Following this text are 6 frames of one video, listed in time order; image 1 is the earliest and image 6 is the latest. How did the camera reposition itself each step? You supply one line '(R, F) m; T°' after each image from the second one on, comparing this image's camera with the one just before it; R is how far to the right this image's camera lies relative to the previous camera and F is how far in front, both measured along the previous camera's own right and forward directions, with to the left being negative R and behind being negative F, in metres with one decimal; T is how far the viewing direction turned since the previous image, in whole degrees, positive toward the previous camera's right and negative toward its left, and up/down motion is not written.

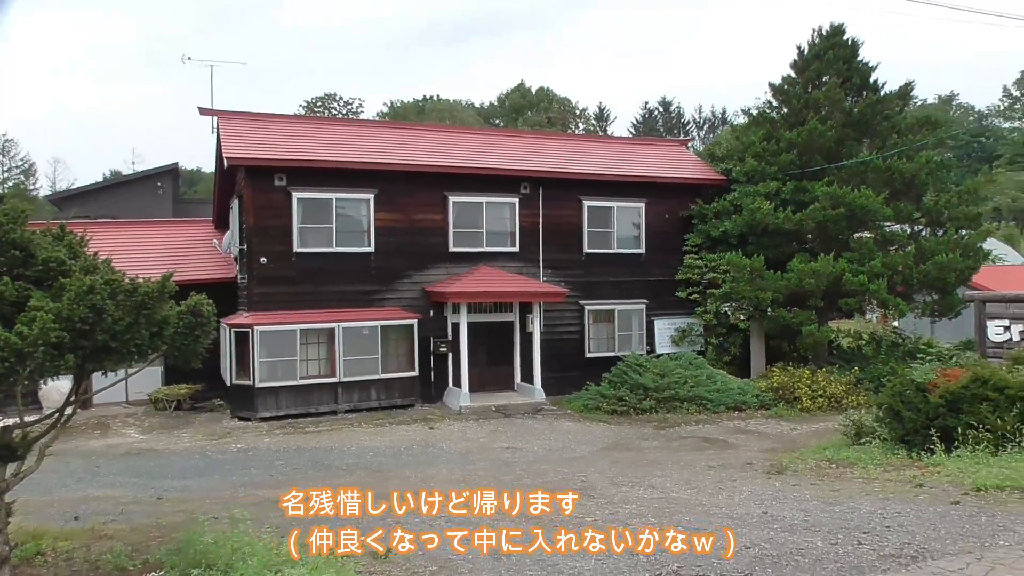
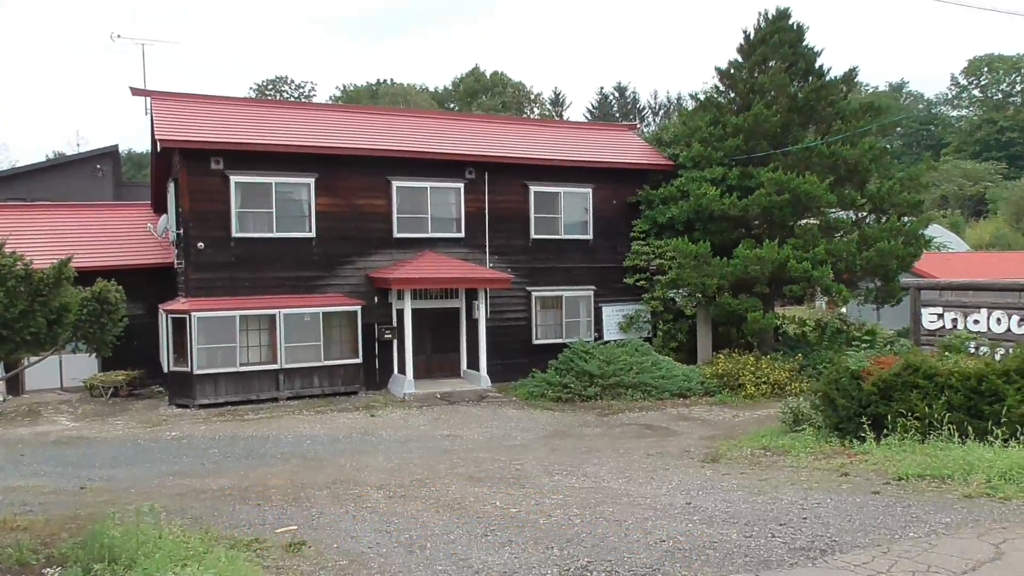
(+0.3, +0.2) m; +3°
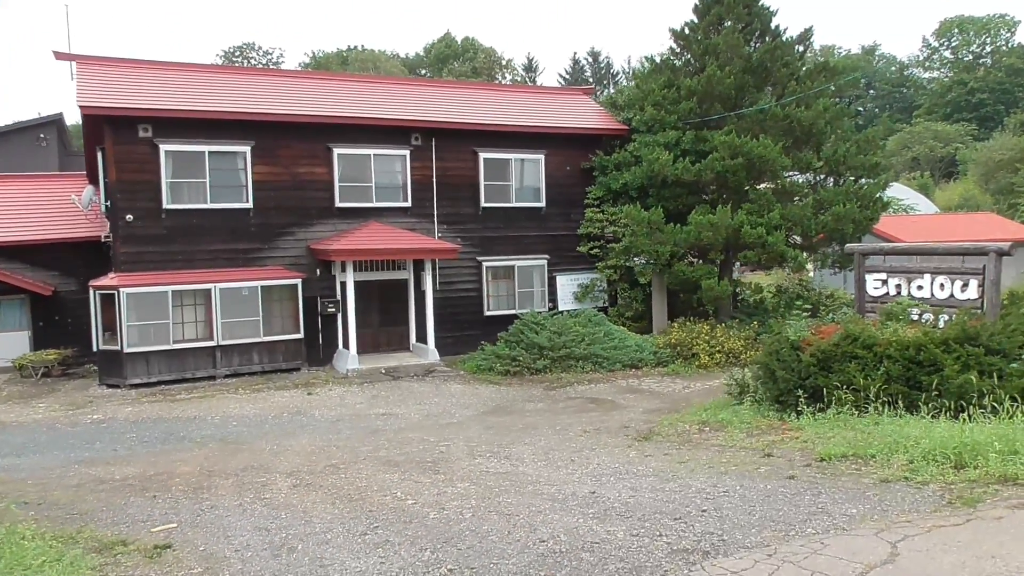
(+0.6, +0.5) m; +1°
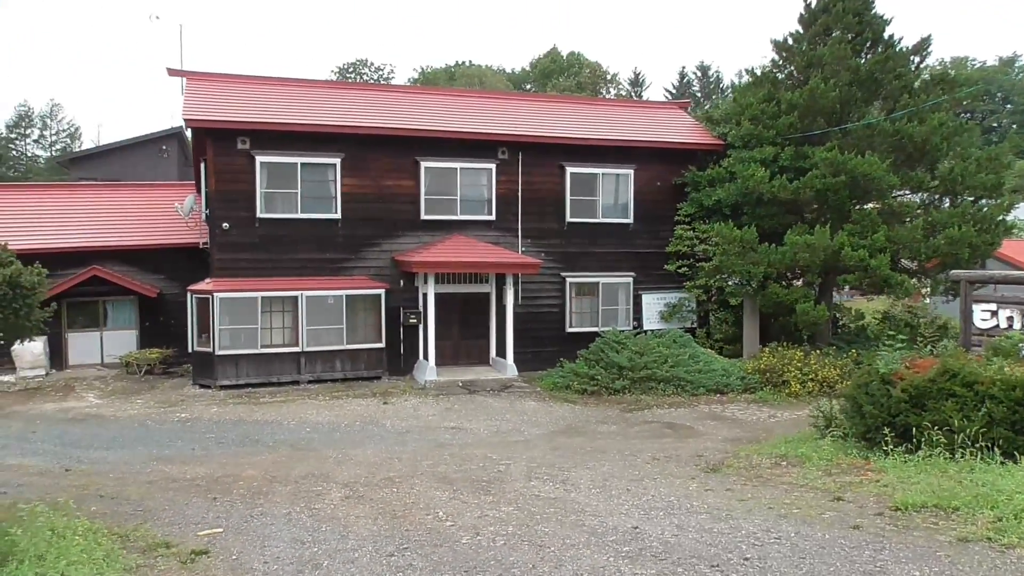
(+0.4, +0.2) m; -7°
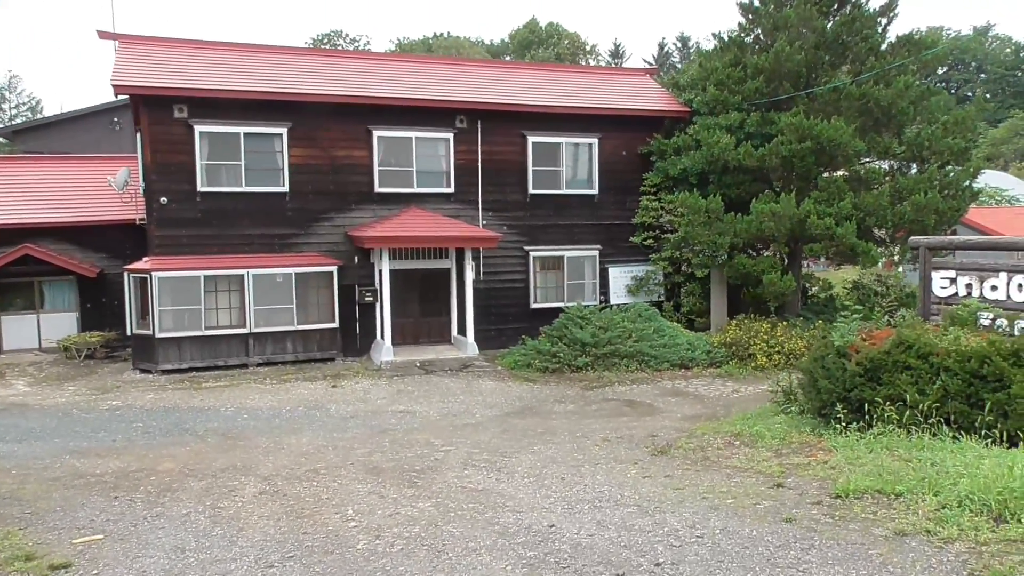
(+0.5, +0.6) m; +1°
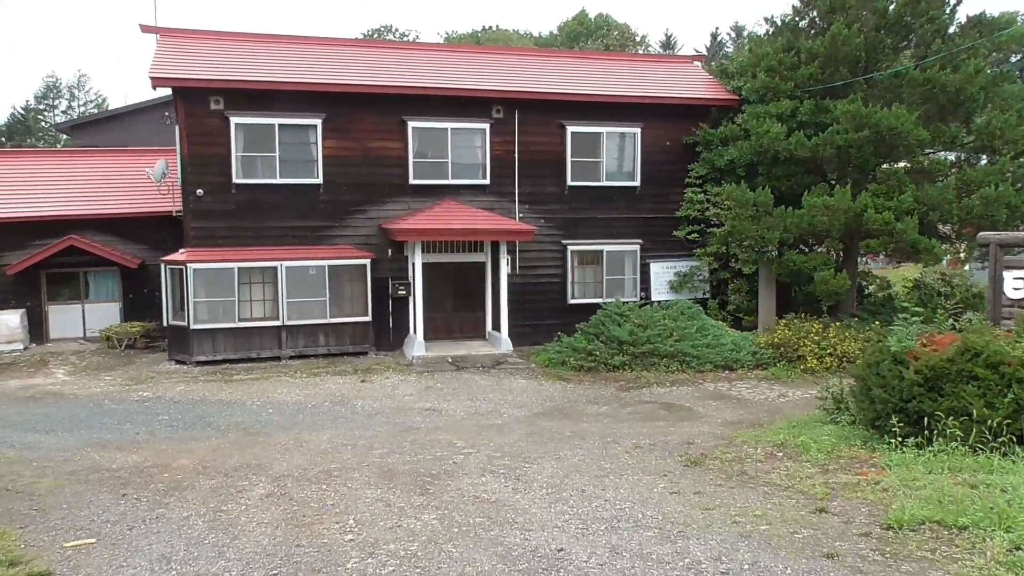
(+0.2, +0.5) m; -3°
